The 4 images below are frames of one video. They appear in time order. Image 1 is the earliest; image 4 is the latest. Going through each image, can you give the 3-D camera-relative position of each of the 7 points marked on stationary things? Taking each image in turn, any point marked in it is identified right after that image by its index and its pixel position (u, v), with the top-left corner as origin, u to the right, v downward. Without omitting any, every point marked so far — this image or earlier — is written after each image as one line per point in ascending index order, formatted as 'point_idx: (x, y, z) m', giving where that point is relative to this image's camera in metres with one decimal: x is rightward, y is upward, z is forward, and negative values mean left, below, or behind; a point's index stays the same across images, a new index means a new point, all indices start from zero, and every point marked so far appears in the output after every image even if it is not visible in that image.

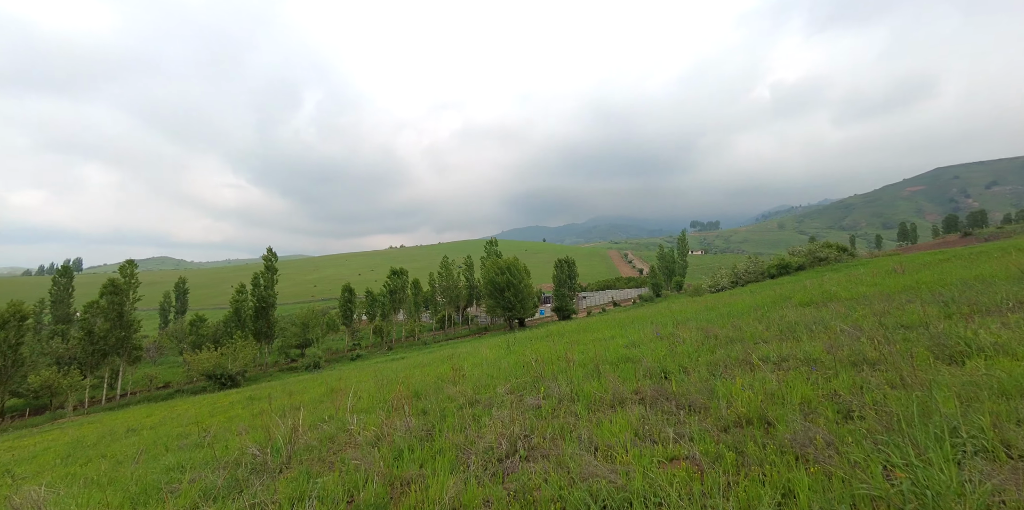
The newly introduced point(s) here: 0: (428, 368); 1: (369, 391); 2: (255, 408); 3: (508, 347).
0: (-2.8, -3.8, +15.7) m
1: (-4.2, -3.9, +13.4) m
2: (-9.4, -5.6, +18.1) m
3: (-0.1, -3.2, +16.3) m
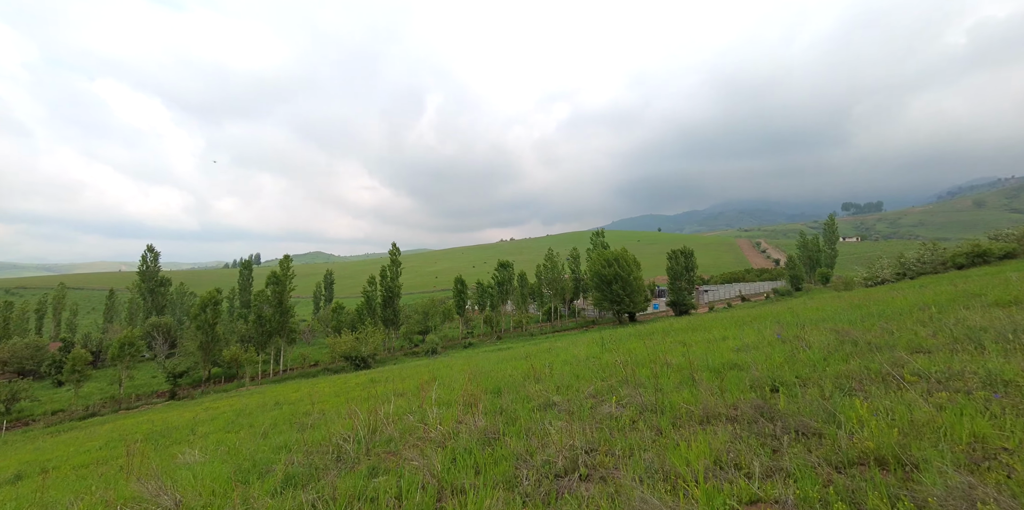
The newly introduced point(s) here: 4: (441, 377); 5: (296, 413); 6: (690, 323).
0: (+0.3, -3.5, +15.3) m
1: (-1.7, -3.7, +13.4) m
2: (-5.6, -5.4, +19.3) m
3: (+3.0, -2.9, +15.3) m
4: (-2.5, -4.4, +17.3) m
5: (-7.5, -5.4, +17.0) m
6: (+7.4, -2.7, +20.0) m
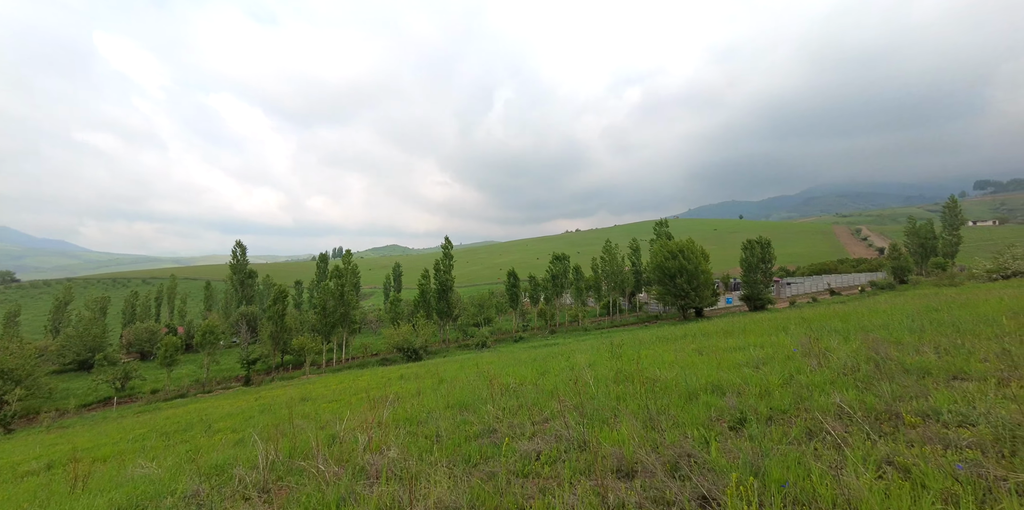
0: (+0.2, -3.3, +13.8) m
1: (-2.0, -3.5, +12.3) m
2: (-4.8, -5.2, +18.8) m
3: (+2.9, -2.7, +13.3) m
4: (-2.2, -4.2, +16.3) m
5: (-7.2, -5.2, +16.8) m
6: (+8.1, -2.4, +17.2) m
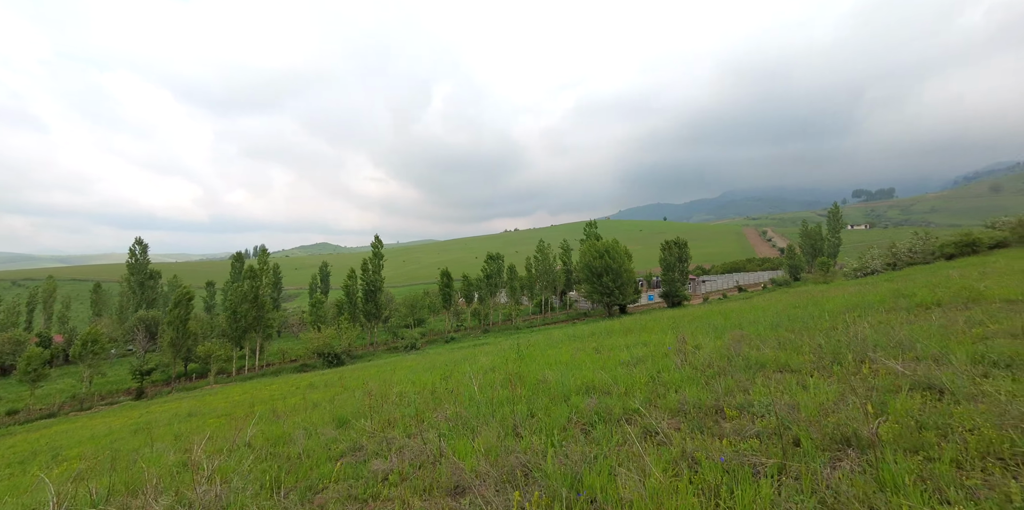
0: (-2.4, -3.3, +13.4) m
1: (-4.4, -3.6, +11.6) m
2: (-8.1, -5.2, +17.7) m
3: (+0.3, -2.7, +13.3) m
4: (-5.1, -4.2, +15.5) m
5: (-10.2, -5.2, +15.4) m
6: (+4.9, -2.4, +17.8) m
